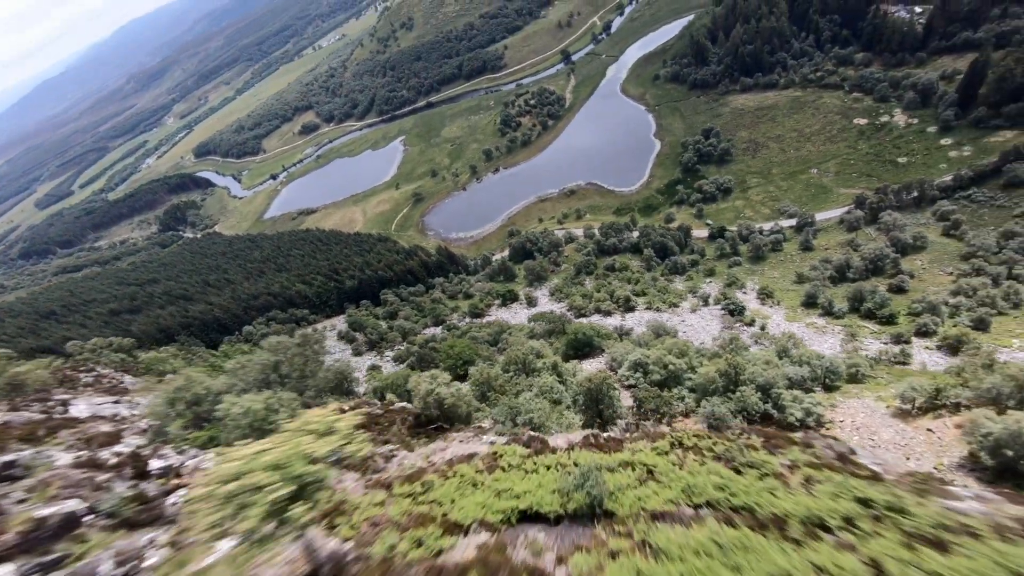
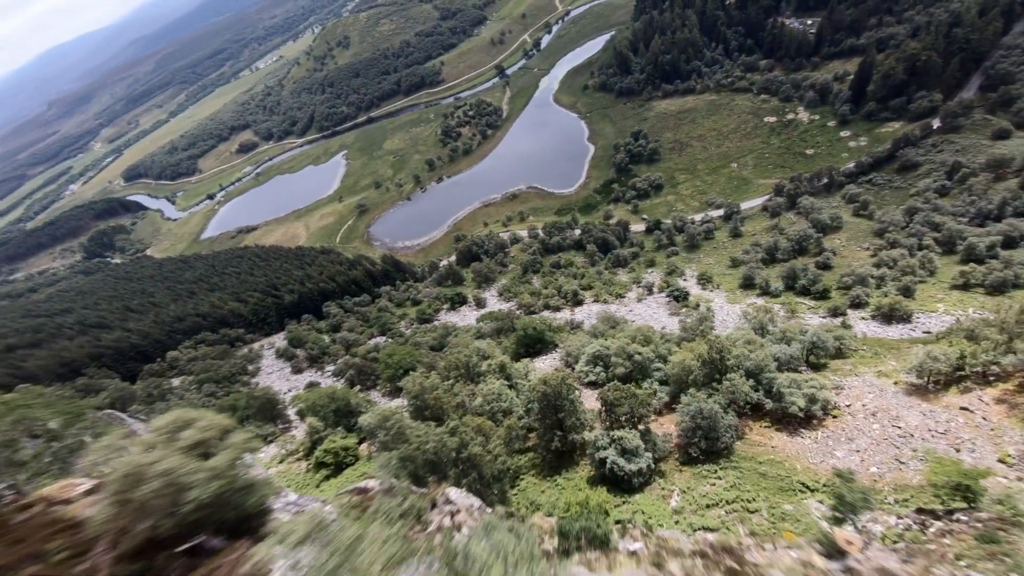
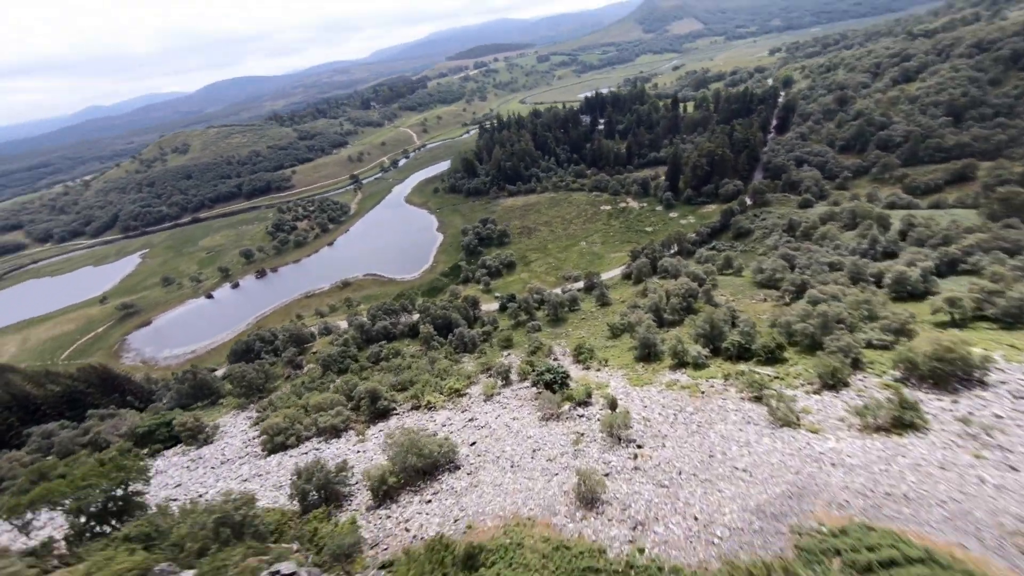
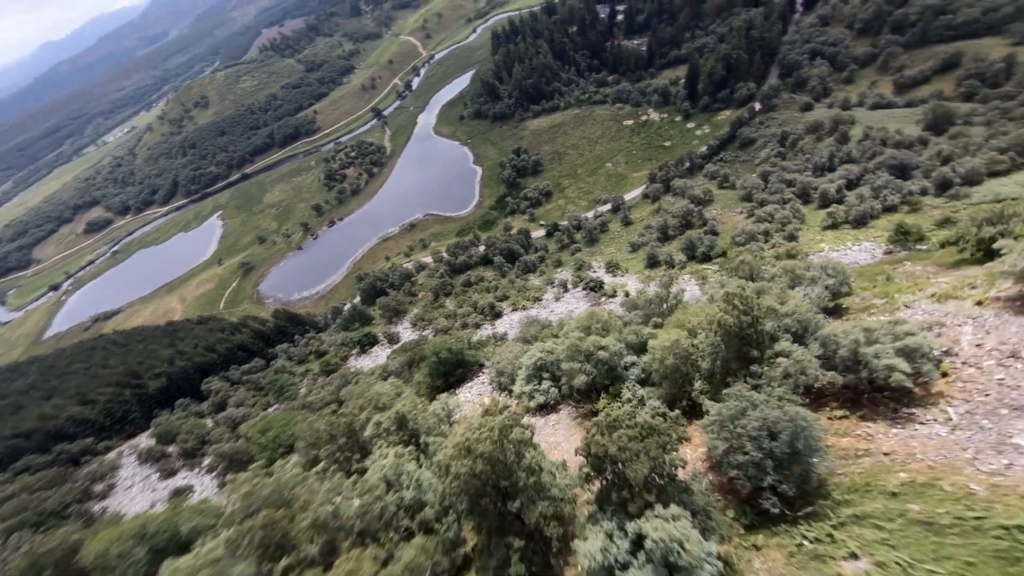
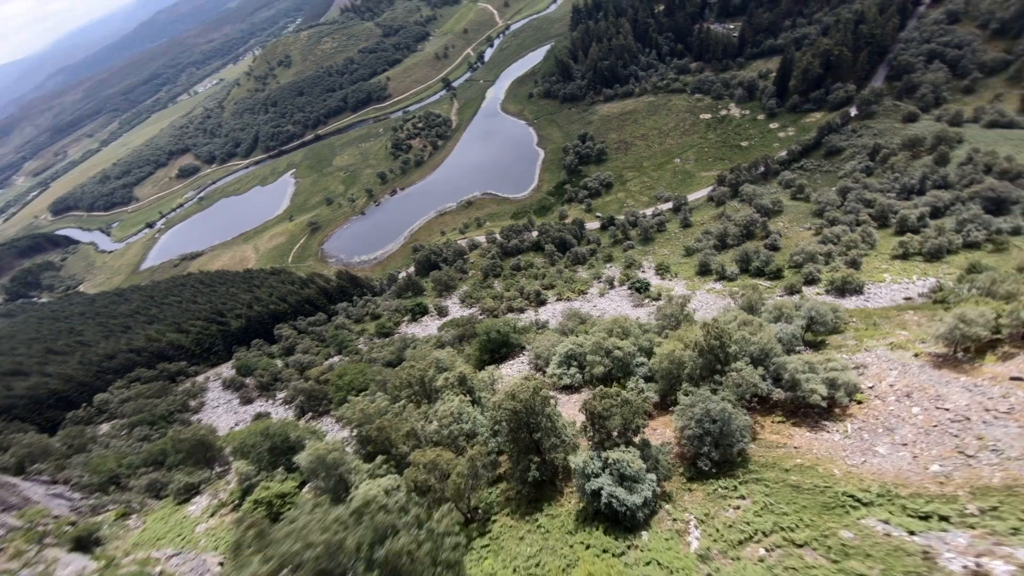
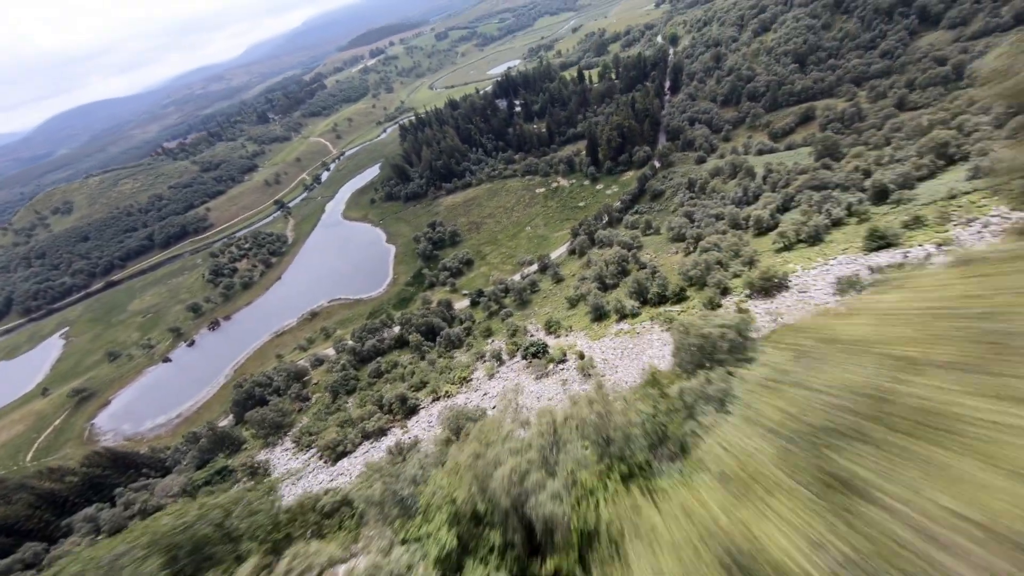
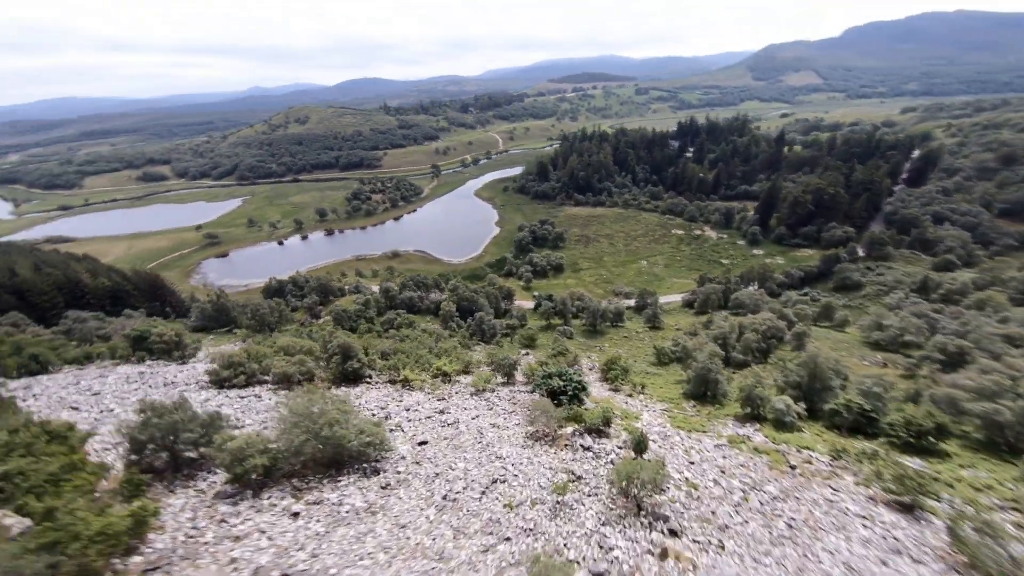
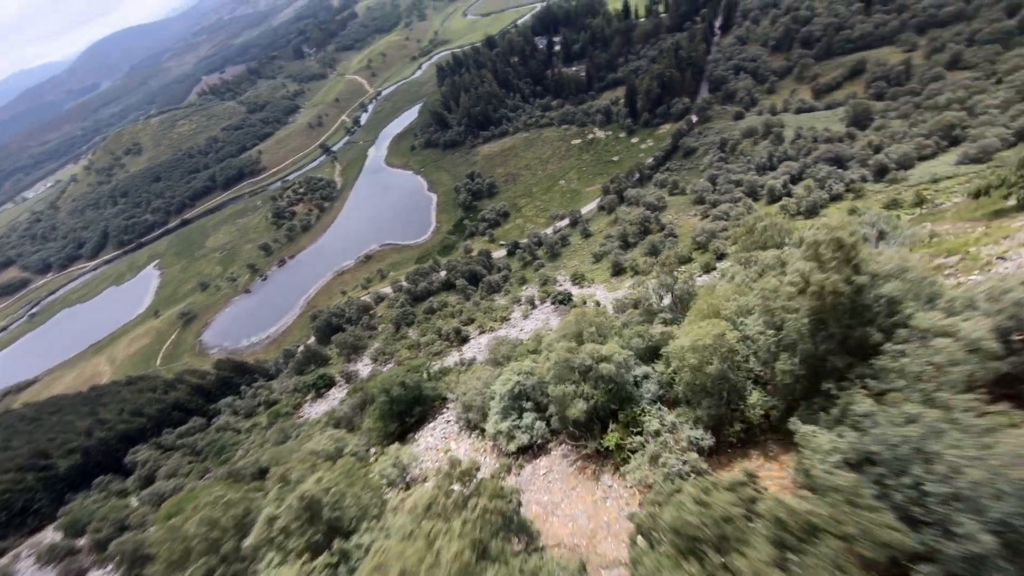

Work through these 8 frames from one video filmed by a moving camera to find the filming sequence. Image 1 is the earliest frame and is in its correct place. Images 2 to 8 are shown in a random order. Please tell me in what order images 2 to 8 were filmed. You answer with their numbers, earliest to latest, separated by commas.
2, 5, 4, 8, 6, 3, 7
